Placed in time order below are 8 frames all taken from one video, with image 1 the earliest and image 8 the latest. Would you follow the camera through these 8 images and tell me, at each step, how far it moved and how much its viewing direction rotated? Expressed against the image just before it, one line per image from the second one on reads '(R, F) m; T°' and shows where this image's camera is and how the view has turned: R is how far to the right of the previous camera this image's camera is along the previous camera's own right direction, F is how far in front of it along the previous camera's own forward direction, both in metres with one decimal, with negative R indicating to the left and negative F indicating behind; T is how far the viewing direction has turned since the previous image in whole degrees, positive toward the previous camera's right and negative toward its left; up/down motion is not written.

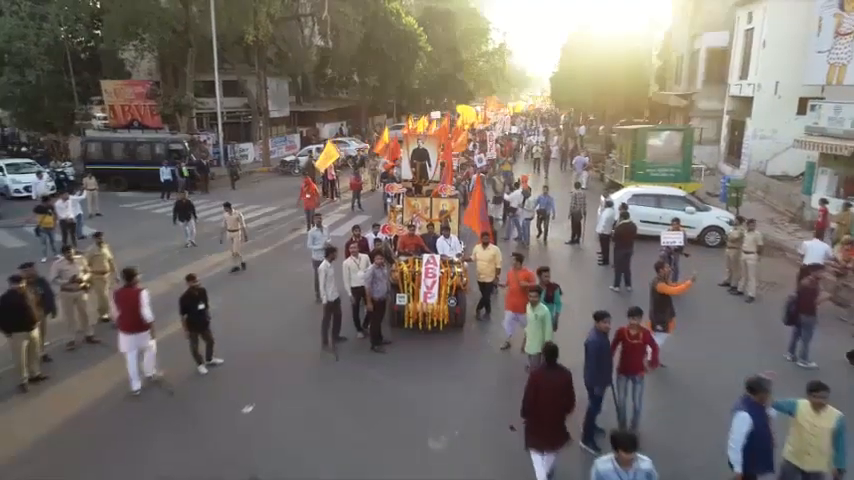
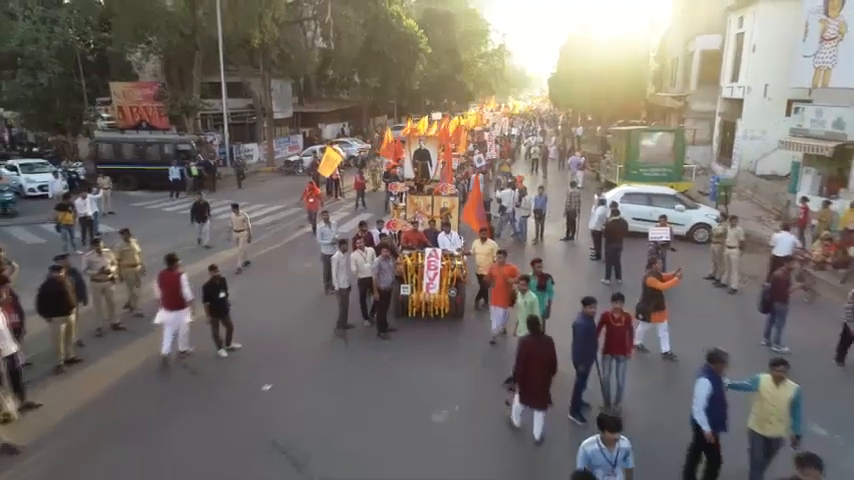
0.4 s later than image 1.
(-0.1, -0.7) m; 0°
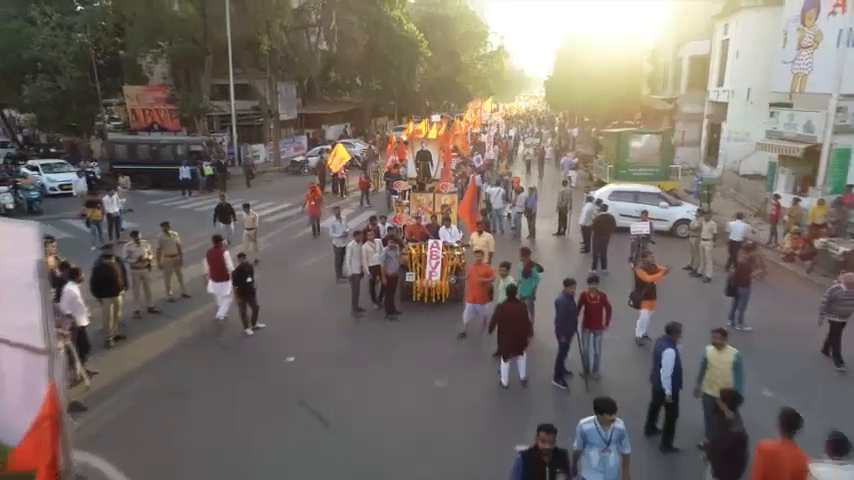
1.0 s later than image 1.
(-0.1, -1.2) m; 0°
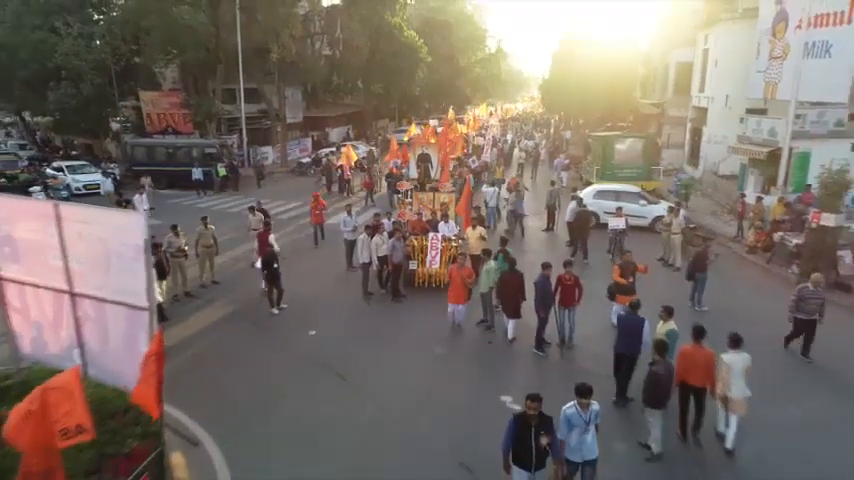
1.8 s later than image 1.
(0.0, -1.6) m; 0°
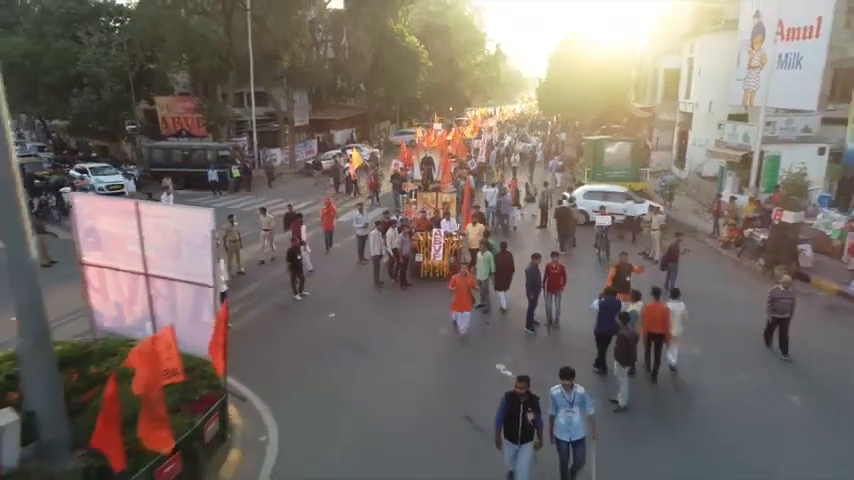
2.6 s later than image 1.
(-0.2, -1.6) m; 0°
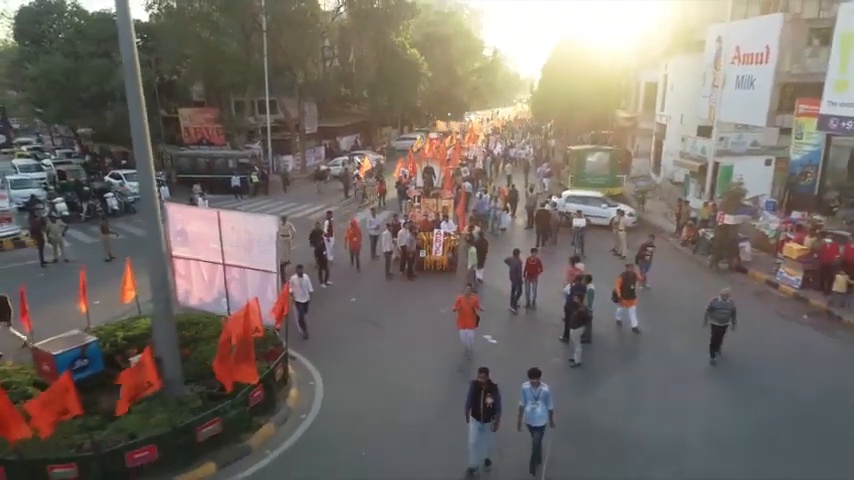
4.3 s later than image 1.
(-0.1, -2.9) m; 0°
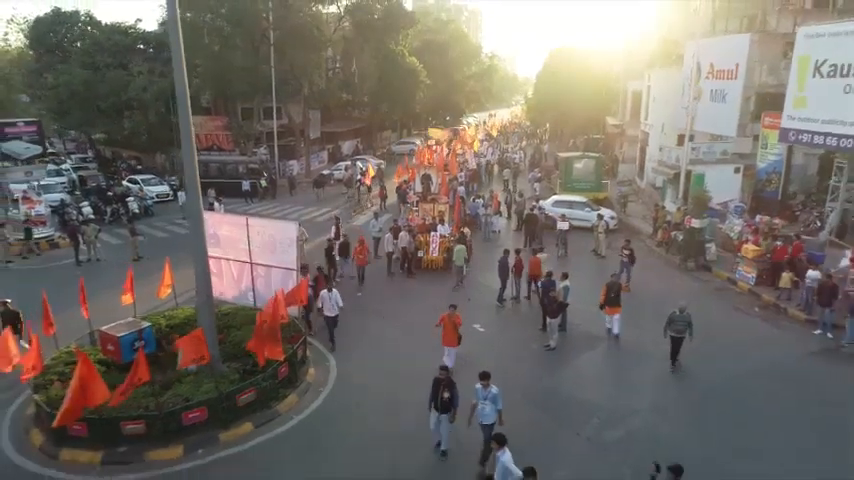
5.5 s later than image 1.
(+0.1, -2.0) m; 0°
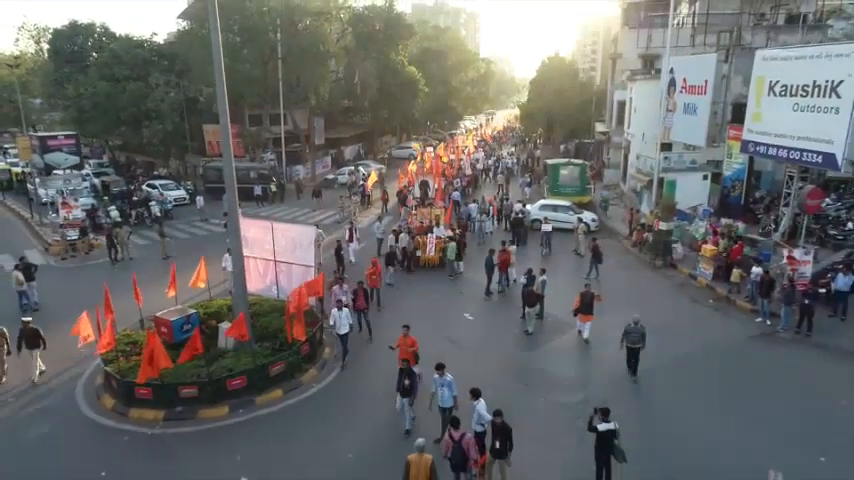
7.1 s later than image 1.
(+0.1, -2.4) m; 0°
